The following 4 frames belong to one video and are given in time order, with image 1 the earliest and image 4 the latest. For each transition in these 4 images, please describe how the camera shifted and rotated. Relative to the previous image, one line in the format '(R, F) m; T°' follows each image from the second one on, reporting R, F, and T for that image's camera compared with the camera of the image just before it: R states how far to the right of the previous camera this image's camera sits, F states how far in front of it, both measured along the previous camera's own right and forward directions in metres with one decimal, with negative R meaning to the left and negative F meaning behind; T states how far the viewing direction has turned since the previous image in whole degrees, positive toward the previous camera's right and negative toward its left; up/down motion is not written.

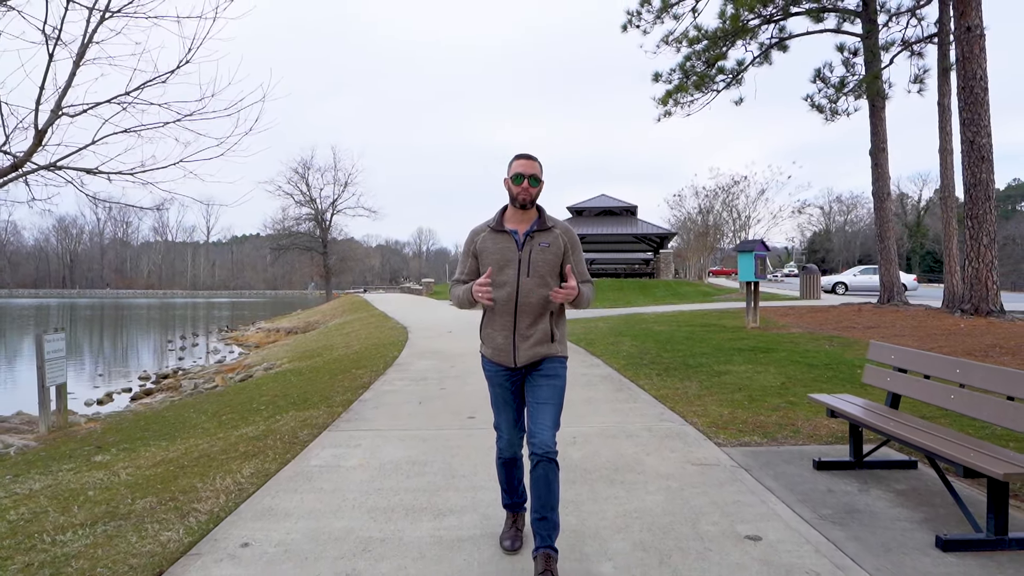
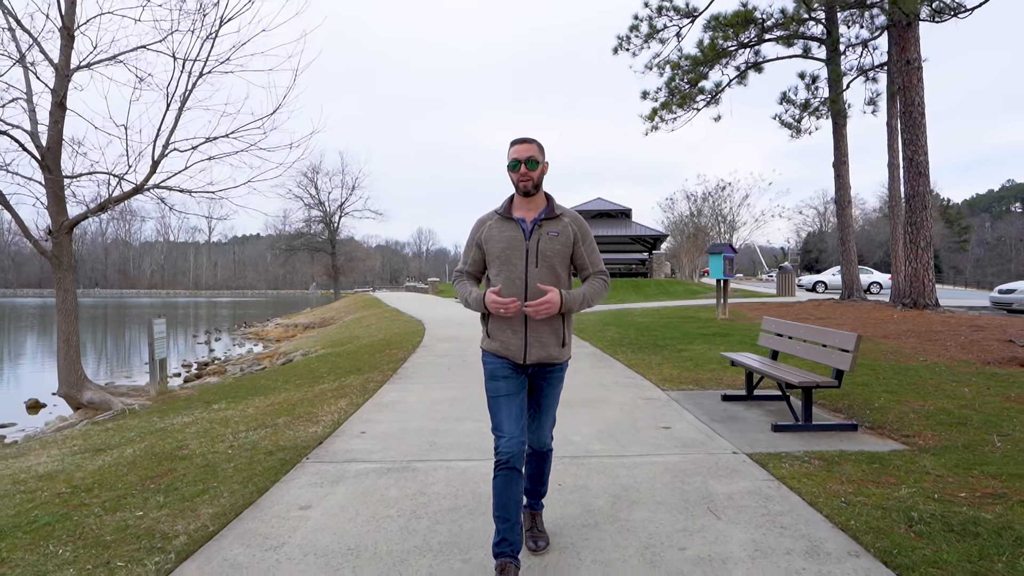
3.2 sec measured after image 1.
(-0.1, -2.2) m; 0°
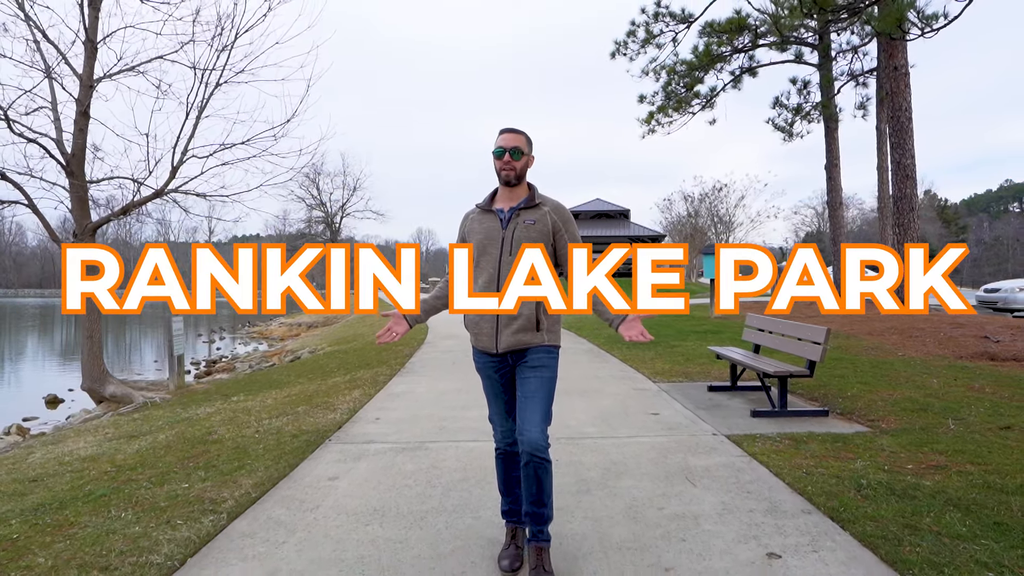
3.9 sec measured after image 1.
(0.0, -0.5) m; 0°
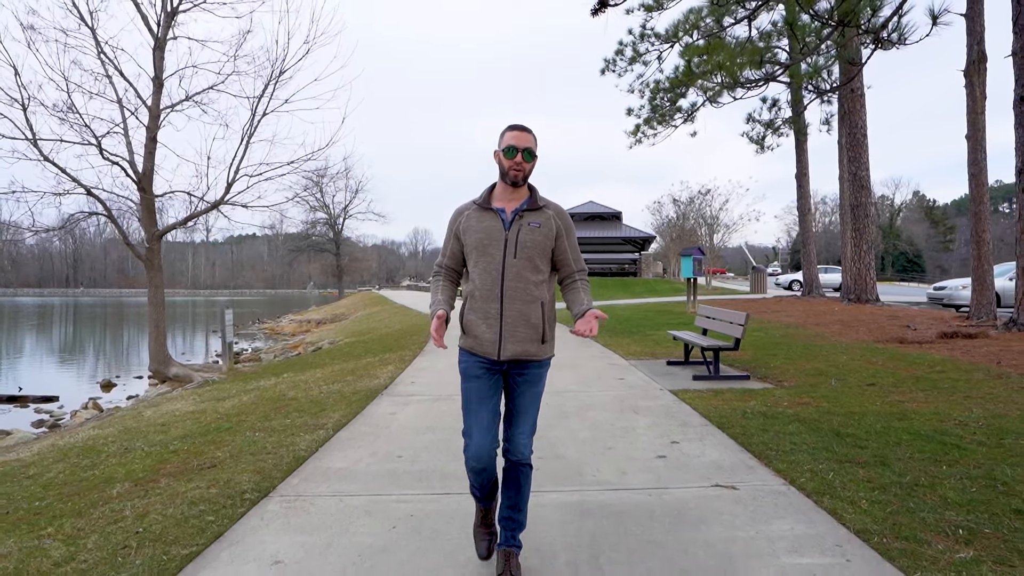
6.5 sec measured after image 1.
(-0.1, -1.9) m; 0°
